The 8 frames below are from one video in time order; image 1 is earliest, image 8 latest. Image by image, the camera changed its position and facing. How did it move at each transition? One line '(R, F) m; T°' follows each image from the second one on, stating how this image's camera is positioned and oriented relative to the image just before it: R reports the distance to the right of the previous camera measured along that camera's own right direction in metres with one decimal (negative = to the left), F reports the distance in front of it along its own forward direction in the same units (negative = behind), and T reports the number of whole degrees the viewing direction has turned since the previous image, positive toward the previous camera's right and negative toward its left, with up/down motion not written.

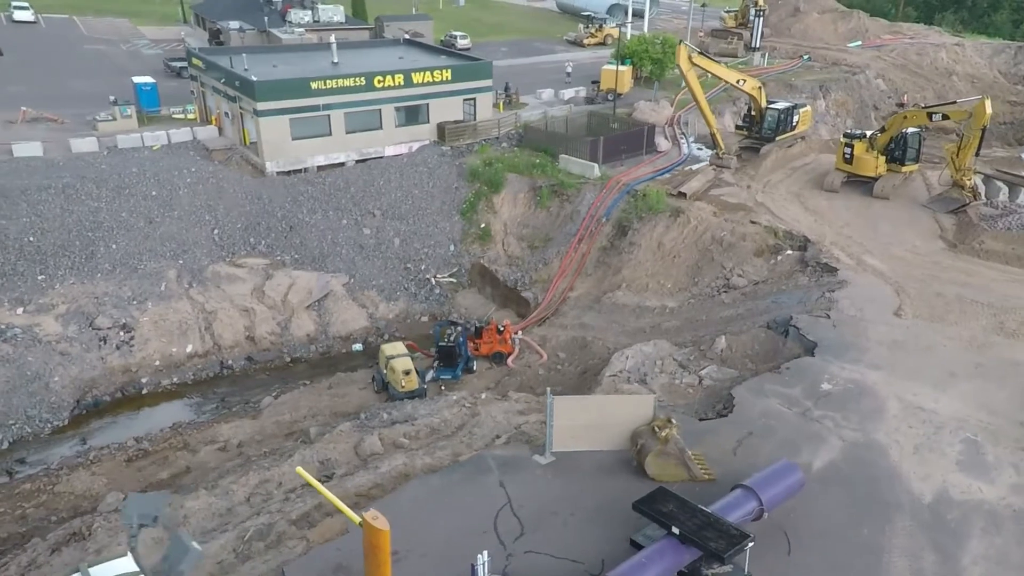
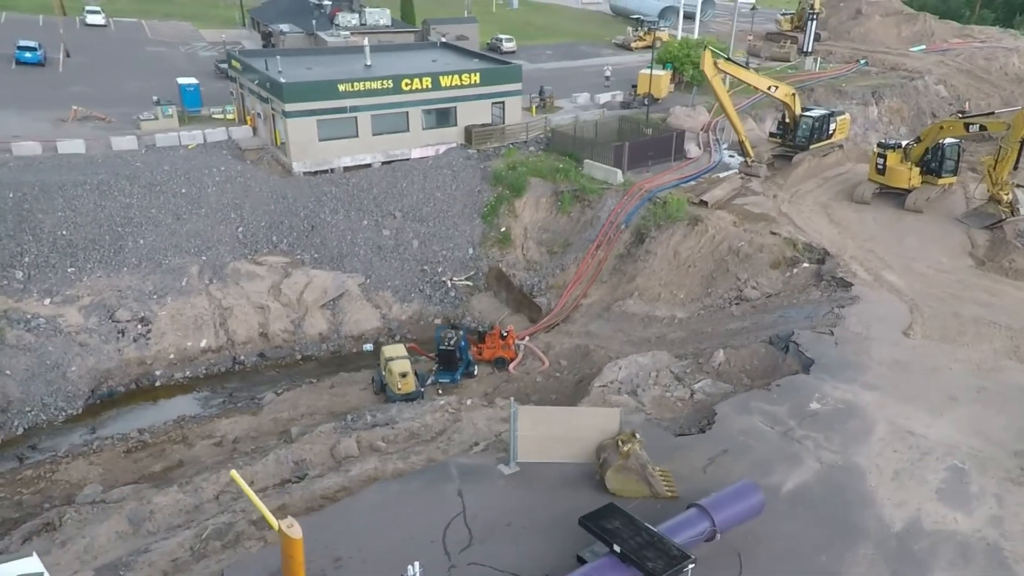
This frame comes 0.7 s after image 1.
(+1.1, +0.2) m; -4°
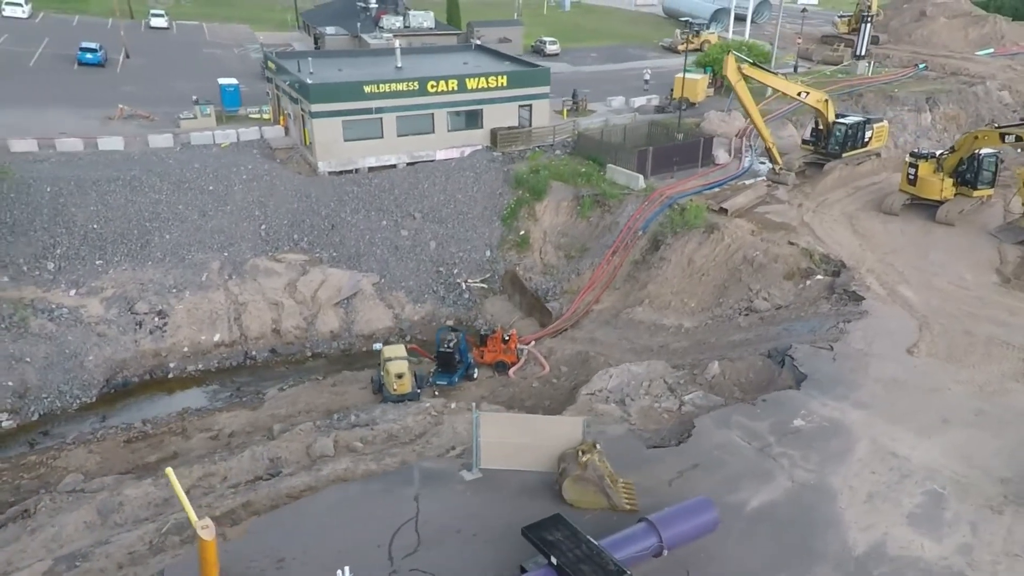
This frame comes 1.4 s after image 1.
(+1.1, +0.1) m; -4°
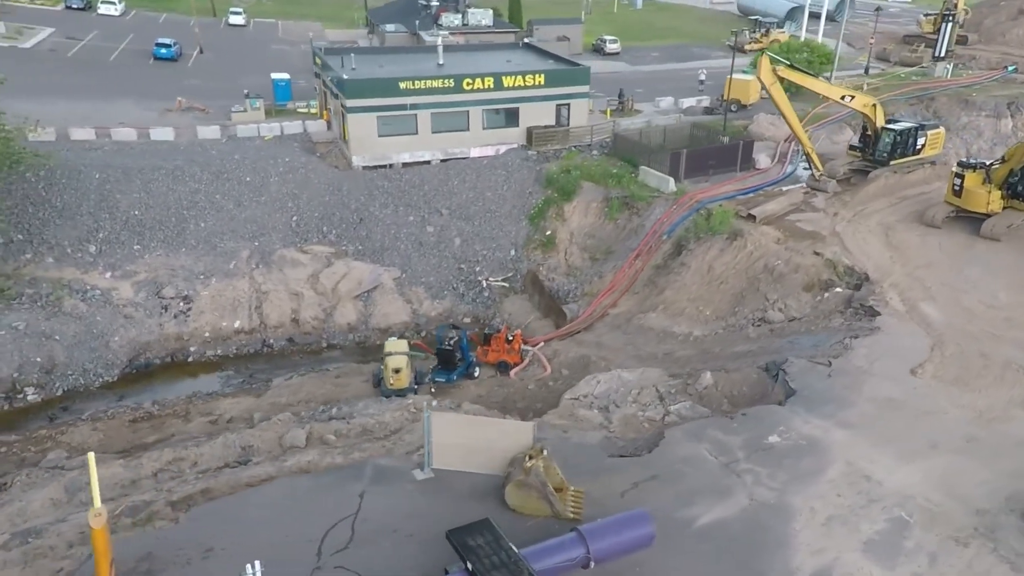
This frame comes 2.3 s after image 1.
(+1.4, +0.2) m; -5°
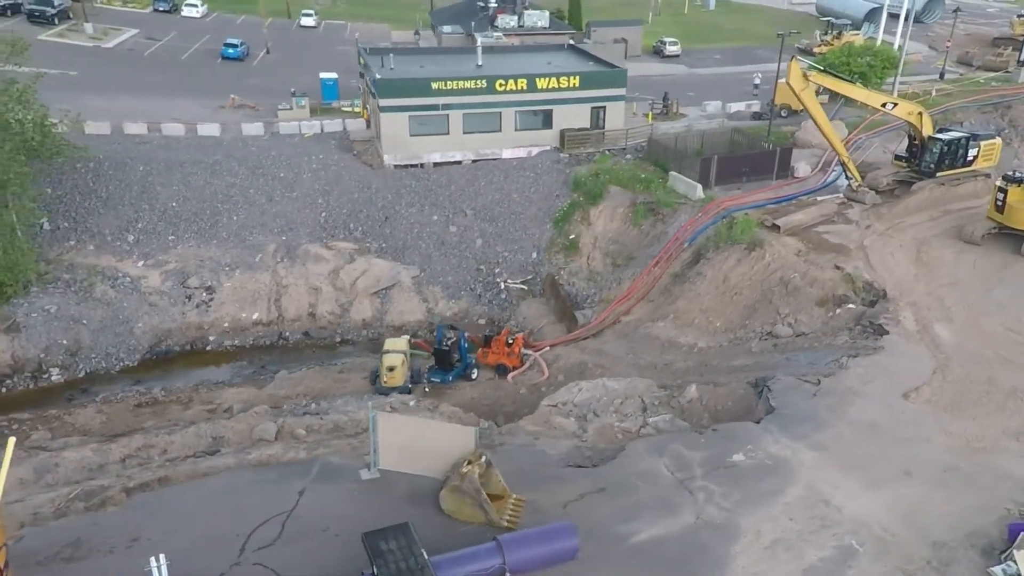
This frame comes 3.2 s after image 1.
(+1.5, +0.2) m; -5°
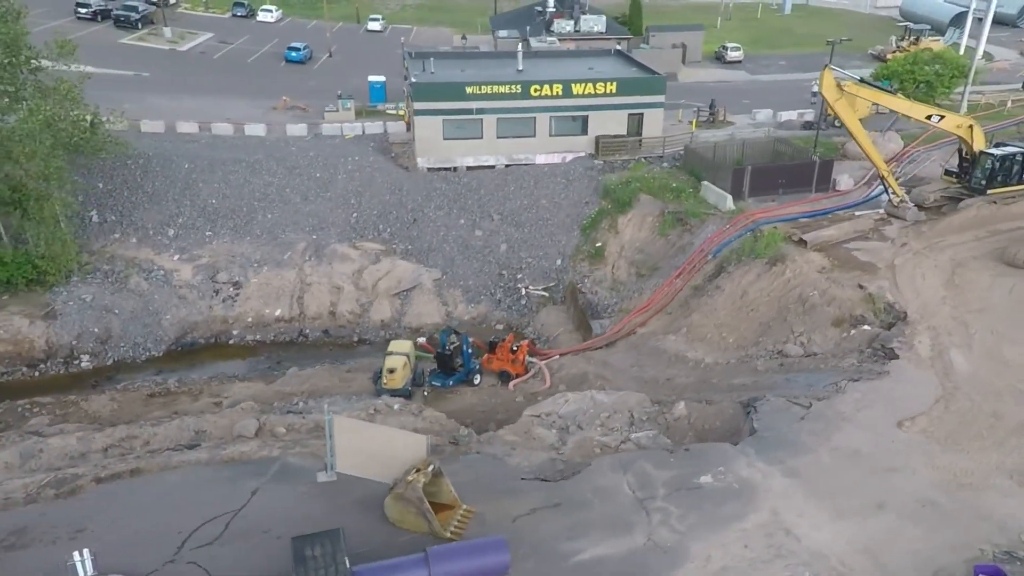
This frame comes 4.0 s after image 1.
(+1.4, +0.1) m; -5°
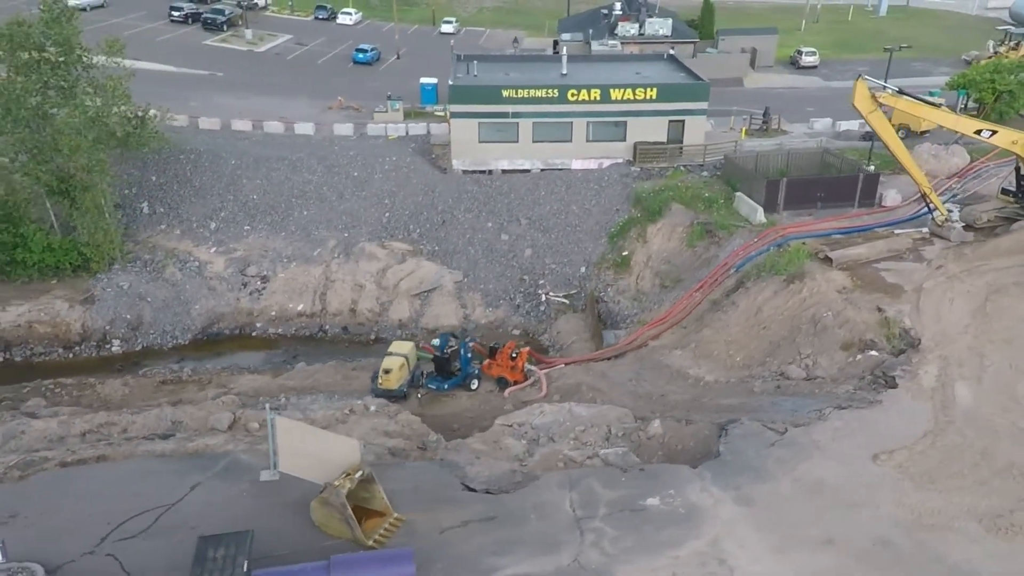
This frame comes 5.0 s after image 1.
(+1.8, +0.1) m; -5°
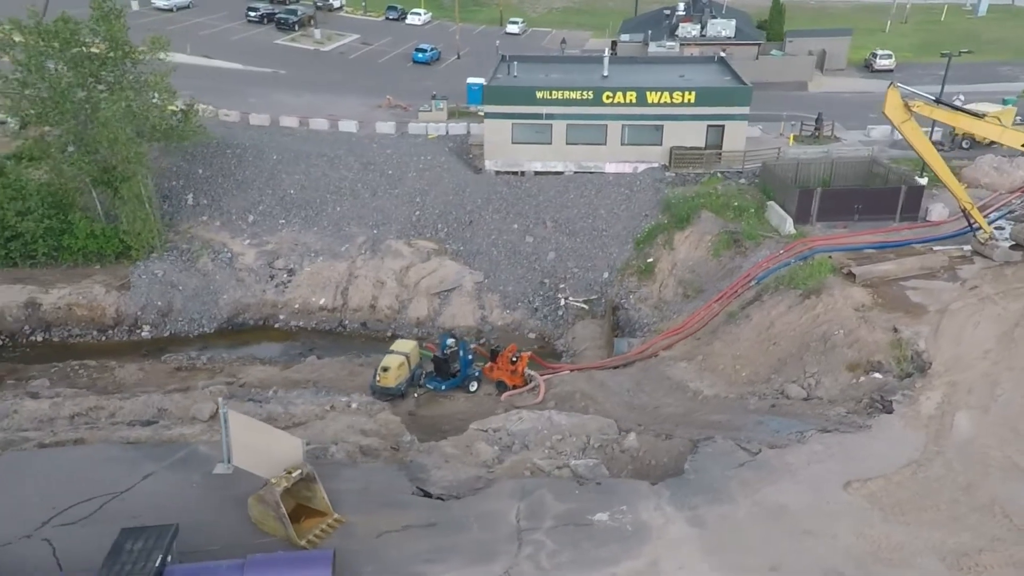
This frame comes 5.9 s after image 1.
(+1.6, +0.1) m; -5°
